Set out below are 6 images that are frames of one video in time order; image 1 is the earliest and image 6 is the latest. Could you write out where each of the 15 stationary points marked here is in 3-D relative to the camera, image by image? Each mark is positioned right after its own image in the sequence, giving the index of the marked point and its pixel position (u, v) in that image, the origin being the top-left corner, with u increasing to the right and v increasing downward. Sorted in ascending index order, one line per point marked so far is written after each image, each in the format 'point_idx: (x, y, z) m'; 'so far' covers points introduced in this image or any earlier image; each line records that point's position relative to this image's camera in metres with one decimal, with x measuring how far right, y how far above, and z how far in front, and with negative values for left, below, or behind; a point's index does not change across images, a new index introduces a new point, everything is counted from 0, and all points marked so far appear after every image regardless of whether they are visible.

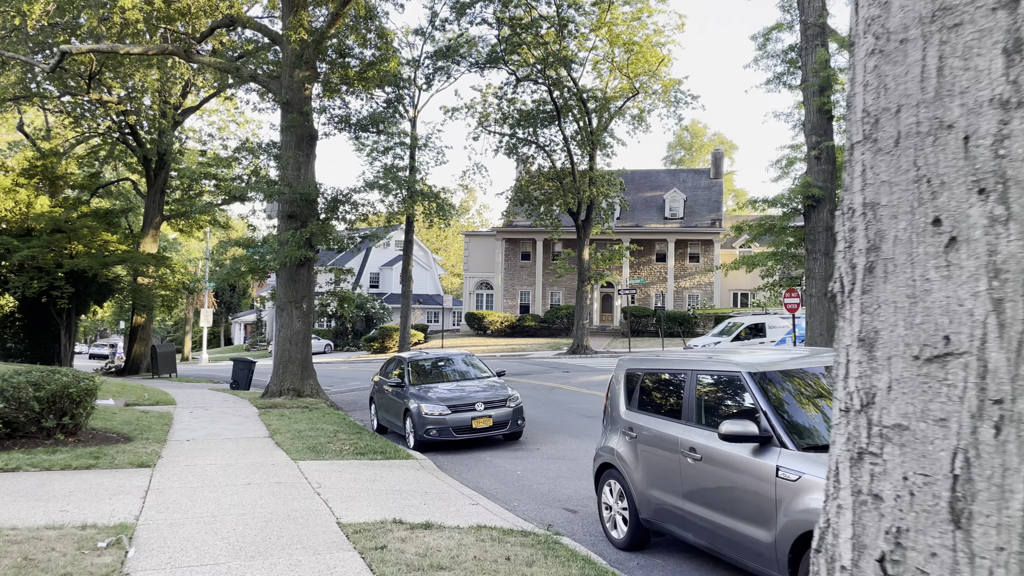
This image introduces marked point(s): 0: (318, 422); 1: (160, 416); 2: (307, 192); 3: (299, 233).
0: (-3.0, -2.1, +12.9) m
1: (-5.7, -2.1, +13.3) m
2: (-4.2, +2.0, +16.6) m
3: (-4.3, +1.1, +16.6) m
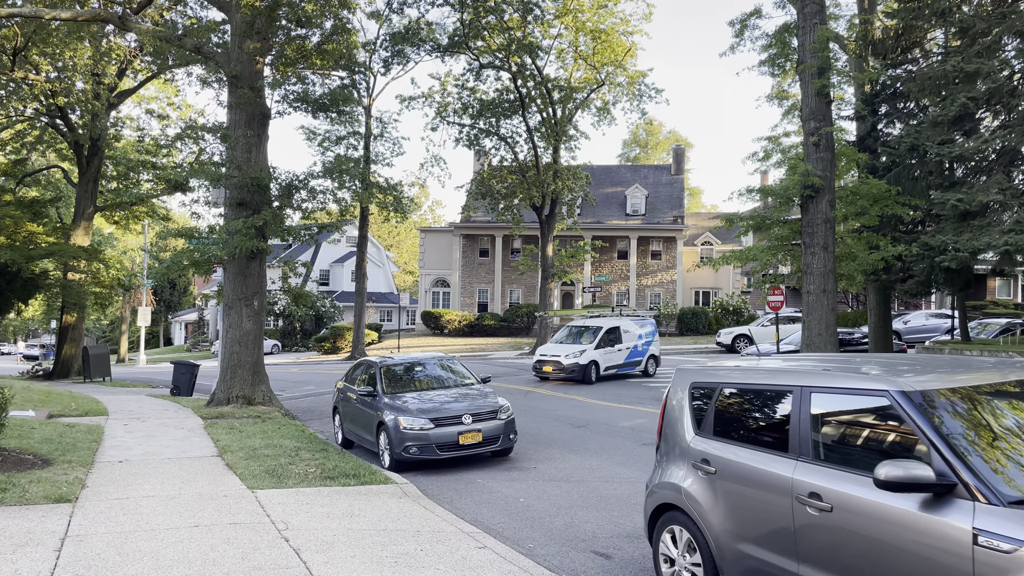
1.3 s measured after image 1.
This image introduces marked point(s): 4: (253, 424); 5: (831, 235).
0: (-3.2, -2.0, +11.3) m
1: (-6.0, -2.0, +11.5) m
2: (-4.6, +2.0, +14.9) m
3: (-4.7, +1.2, +14.8) m
4: (-4.1, -2.1, +12.9) m
5: (+5.8, +1.0, +14.9) m
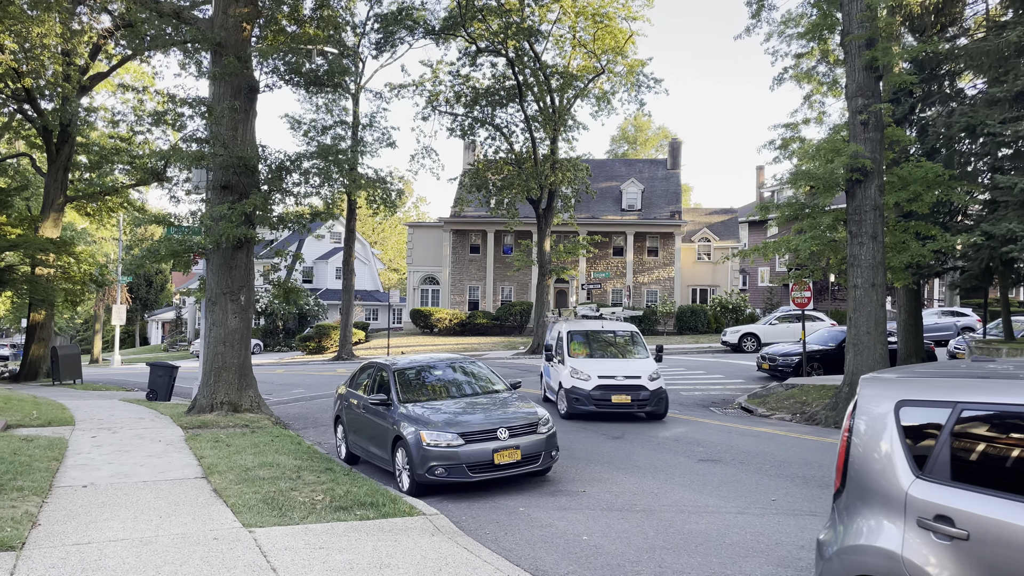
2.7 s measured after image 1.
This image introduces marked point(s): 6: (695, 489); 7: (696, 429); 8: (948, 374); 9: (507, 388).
0: (-2.9, -1.9, +9.7) m
1: (-5.6, -1.9, +9.9) m
2: (-4.3, +2.1, +13.3) m
3: (-4.5, +1.3, +13.2) m
4: (-3.7, -2.0, +11.3) m
5: (+6.1, +1.1, +13.6) m
6: (+1.7, -1.9, +7.6) m
7: (+2.6, -2.0, +11.5) m
8: (+1.9, -0.4, +3.5) m
9: (-0.1, -1.2, +9.7) m
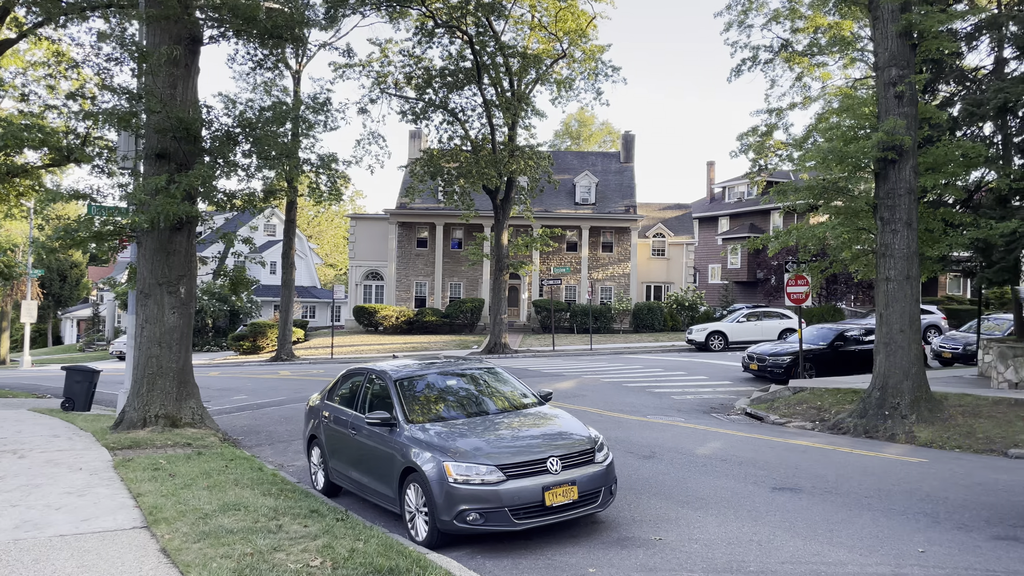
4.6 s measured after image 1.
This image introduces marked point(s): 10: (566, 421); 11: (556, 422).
0: (-2.6, -1.8, +7.6) m
1: (-5.3, -1.8, +7.5) m
2: (-4.3, +2.3, +11.0) m
3: (-4.5, +1.5, +10.9) m
4: (-3.6, -1.9, +9.1) m
5: (+6.0, +1.2, +12.2) m
6: (+2.1, -1.8, +5.9) m
7: (+2.6, -1.9, +9.9) m
8: (+2.6, -0.3, +1.8) m
9: (+0.1, -1.0, +7.8) m
10: (+0.4, -1.1, +7.1) m
11: (+0.4, -1.1, +7.0) m
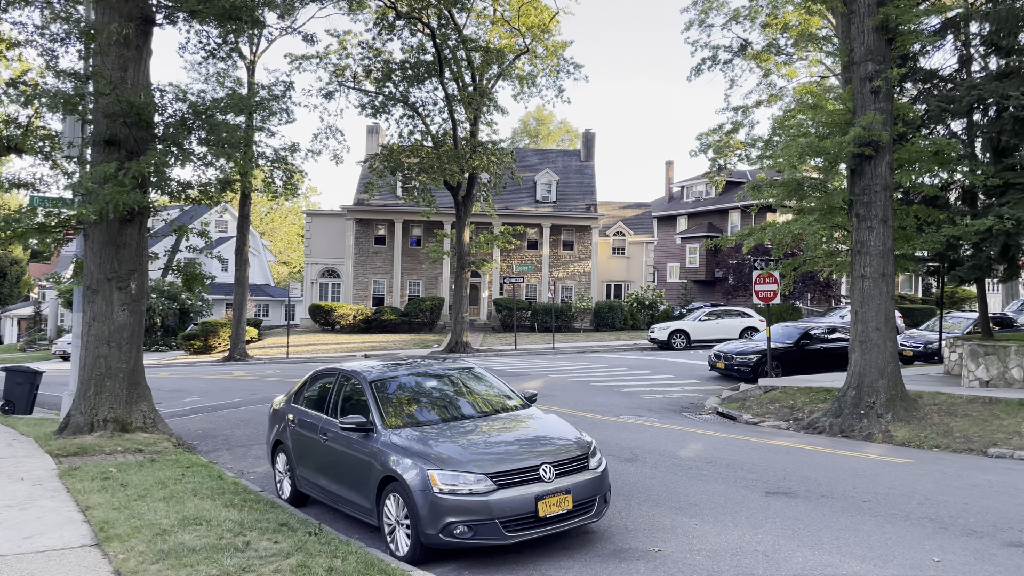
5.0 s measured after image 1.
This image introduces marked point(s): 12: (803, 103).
0: (-2.8, -1.8, +7.0) m
1: (-5.5, -1.7, +6.8) m
2: (-4.7, +2.3, +10.3) m
3: (-4.8, +1.5, +10.2) m
4: (-3.8, -1.8, +8.5) m
5: (+5.6, +1.2, +12.0) m
6: (+2.0, -1.7, +5.6) m
7: (+2.3, -1.8, +9.6) m
8: (+2.8, -0.2, +1.5) m
9: (-0.1, -1.0, +7.4) m
10: (+0.3, -1.1, +6.6) m
11: (+0.2, -1.1, +6.6) m
12: (+7.0, +4.5, +19.8) m
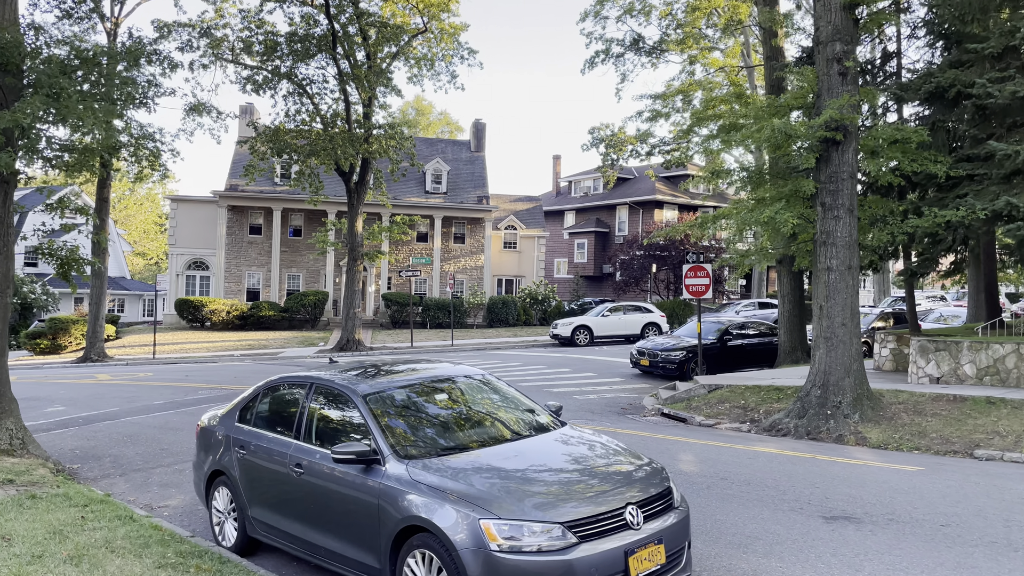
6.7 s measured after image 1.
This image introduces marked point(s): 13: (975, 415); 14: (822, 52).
0: (-2.6, -1.7, +5.2) m
1: (-5.2, -1.6, +4.5) m
2: (-5.0, +2.5, +8.1) m
3: (-5.1, +1.7, +8.0) m
4: (-3.9, -1.7, +6.4) m
5: (+4.8, +1.3, +11.5) m
6: (+2.4, -1.7, +4.5) m
7: (+2.0, -1.7, +8.5) m
8: (+3.8, -0.2, +0.6) m
9: (0.0, -0.9, +6.0) m
10: (+0.5, -1.0, +5.3) m
11: (+0.5, -1.0, +5.2) m
12: (+5.0, +4.6, +19.3) m
13: (+6.0, -1.7, +10.6) m
14: (+4.4, +3.3, +11.6) m
